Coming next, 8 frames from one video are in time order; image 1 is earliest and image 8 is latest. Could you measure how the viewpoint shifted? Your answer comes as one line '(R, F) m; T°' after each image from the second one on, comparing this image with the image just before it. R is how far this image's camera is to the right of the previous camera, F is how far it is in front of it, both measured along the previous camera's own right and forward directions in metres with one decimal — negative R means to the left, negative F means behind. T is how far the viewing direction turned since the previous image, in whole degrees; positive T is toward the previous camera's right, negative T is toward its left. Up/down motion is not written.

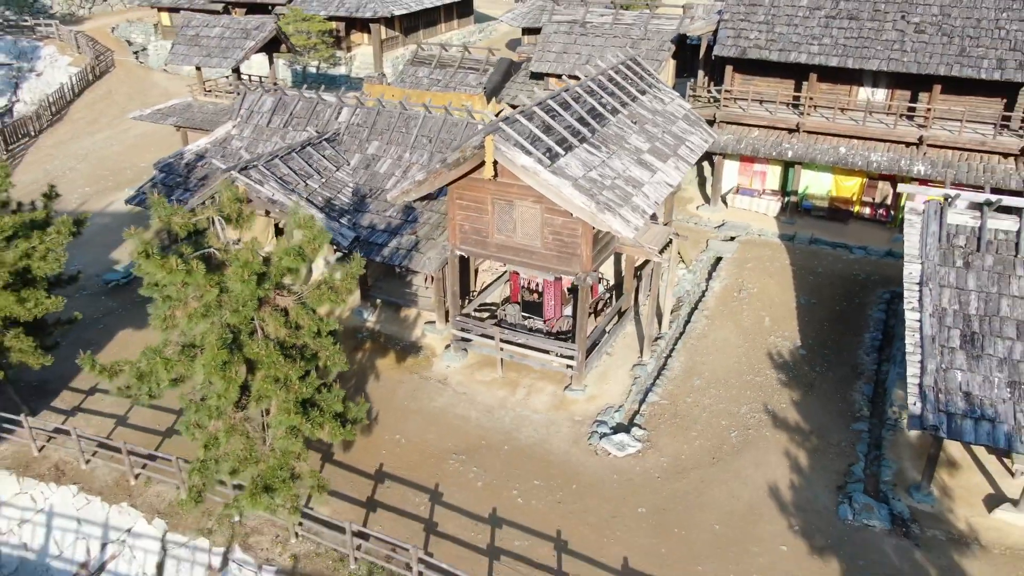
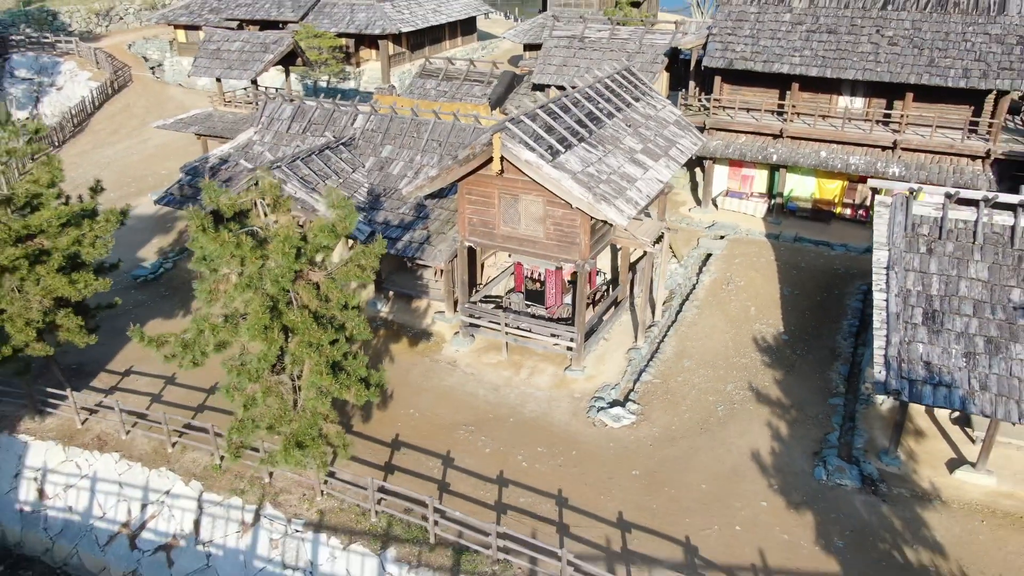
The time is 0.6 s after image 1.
(-0.1, -1.1) m; 0°
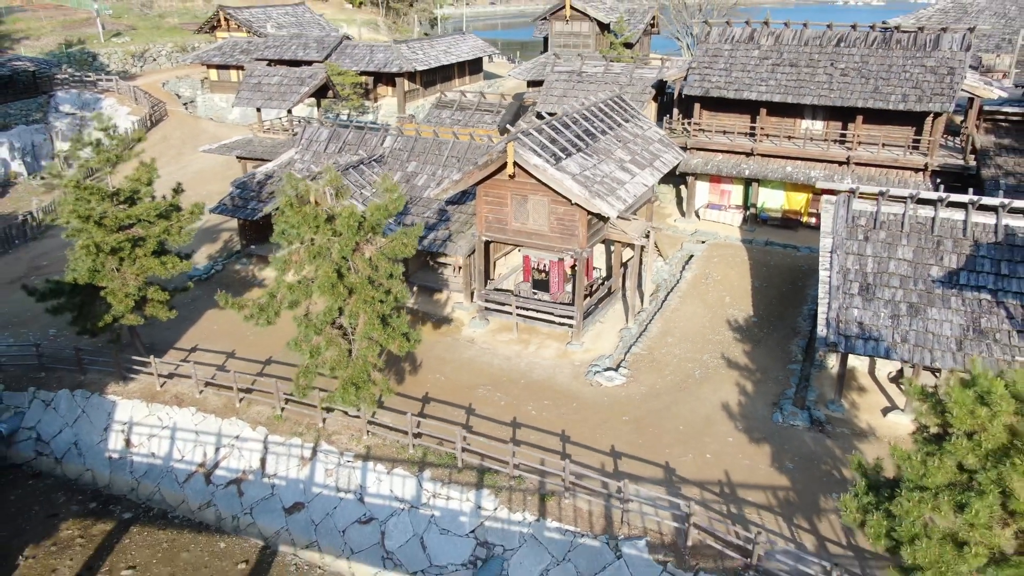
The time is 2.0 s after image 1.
(-0.2, -2.6) m; 0°
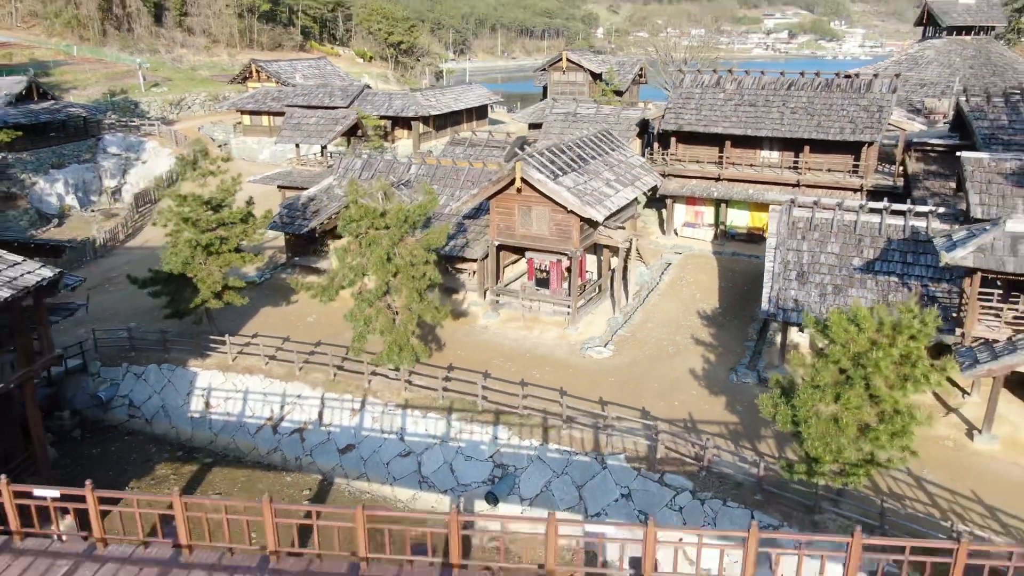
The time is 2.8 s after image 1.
(-0.2, -3.7) m; 0°
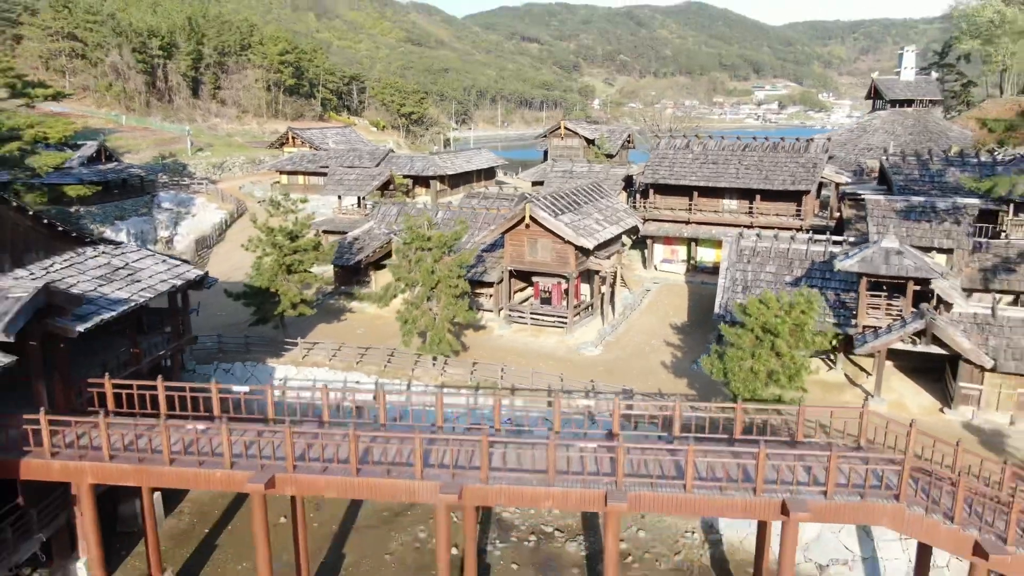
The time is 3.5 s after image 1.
(-0.4, -5.4) m; 0°
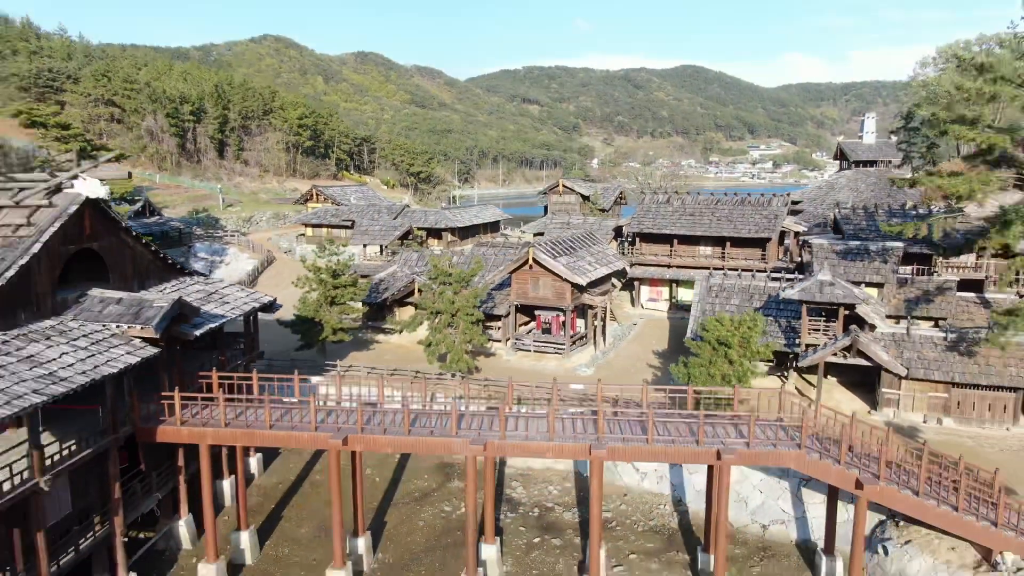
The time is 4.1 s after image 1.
(-0.2, -4.6) m; 0°
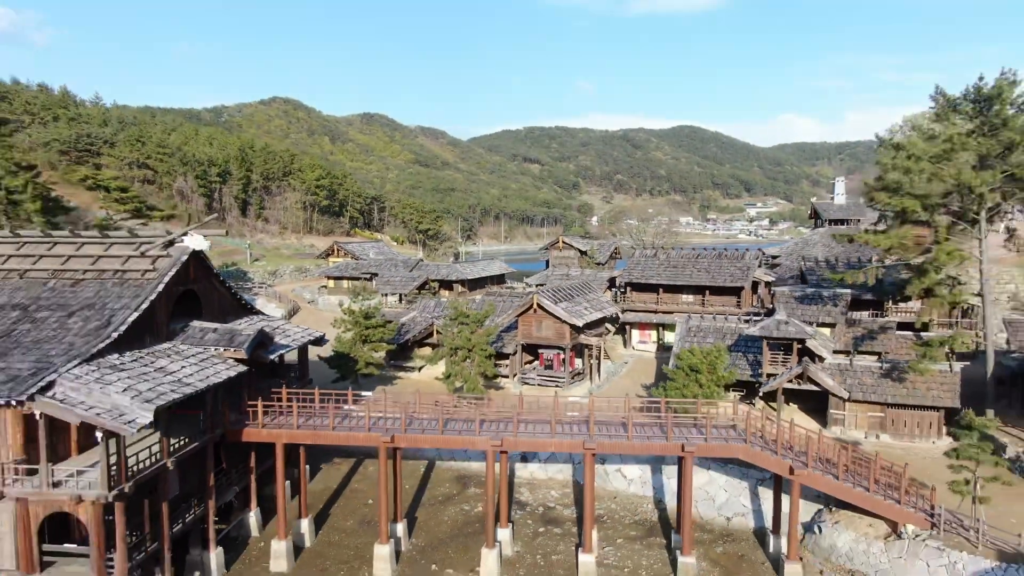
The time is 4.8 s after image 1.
(-0.3, -4.9) m; 0°
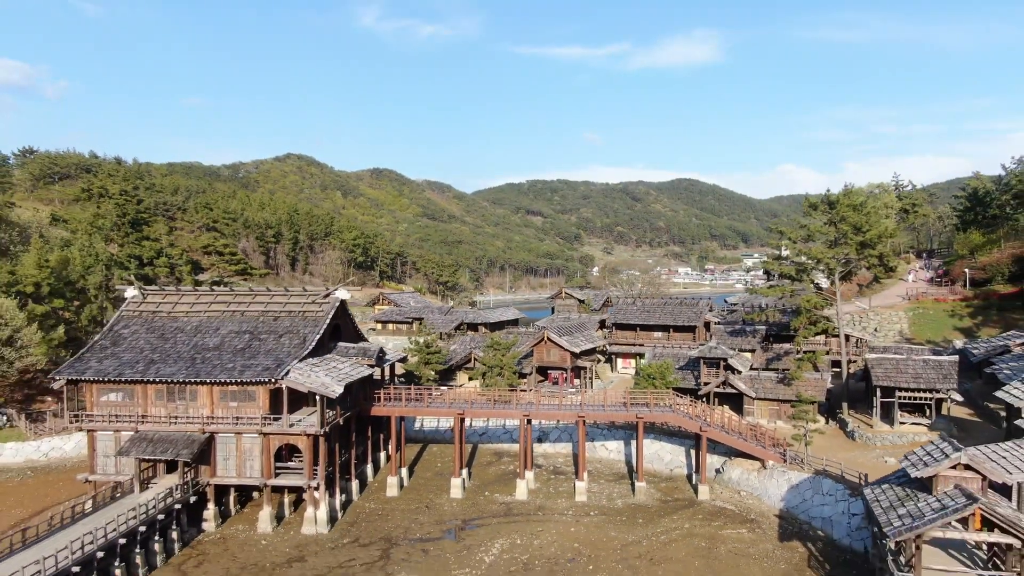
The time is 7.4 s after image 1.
(-0.9, -14.4) m; 0°
